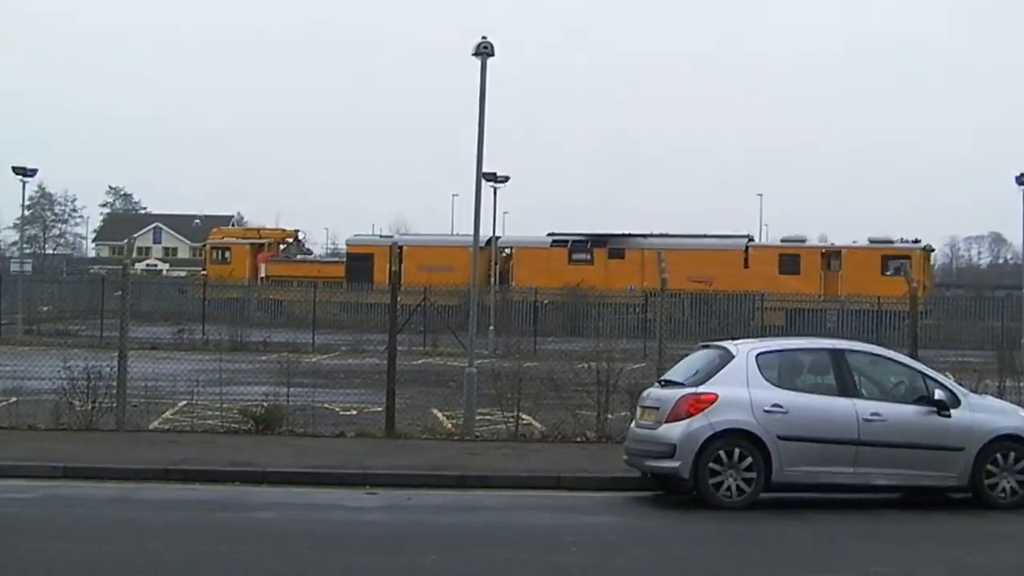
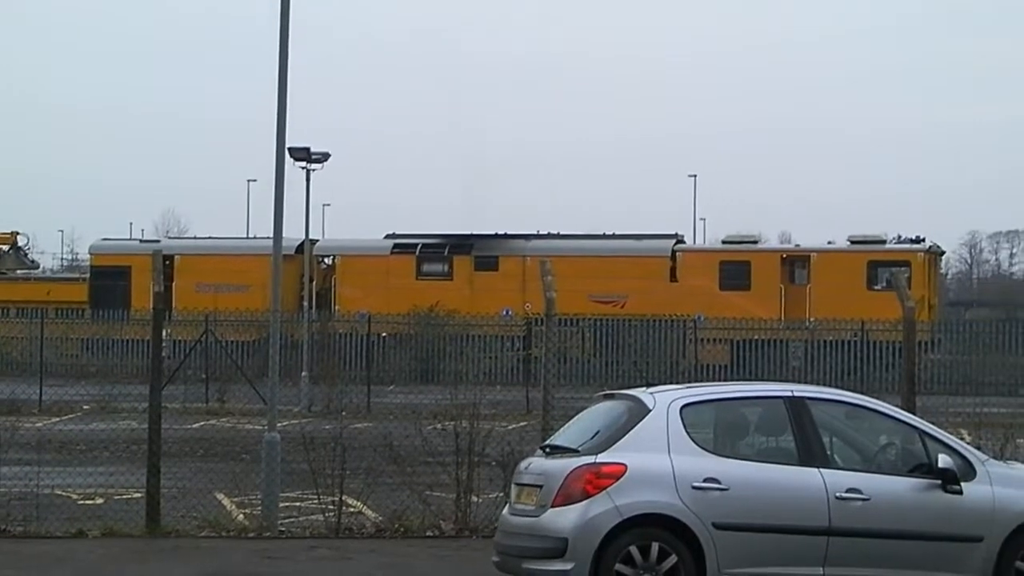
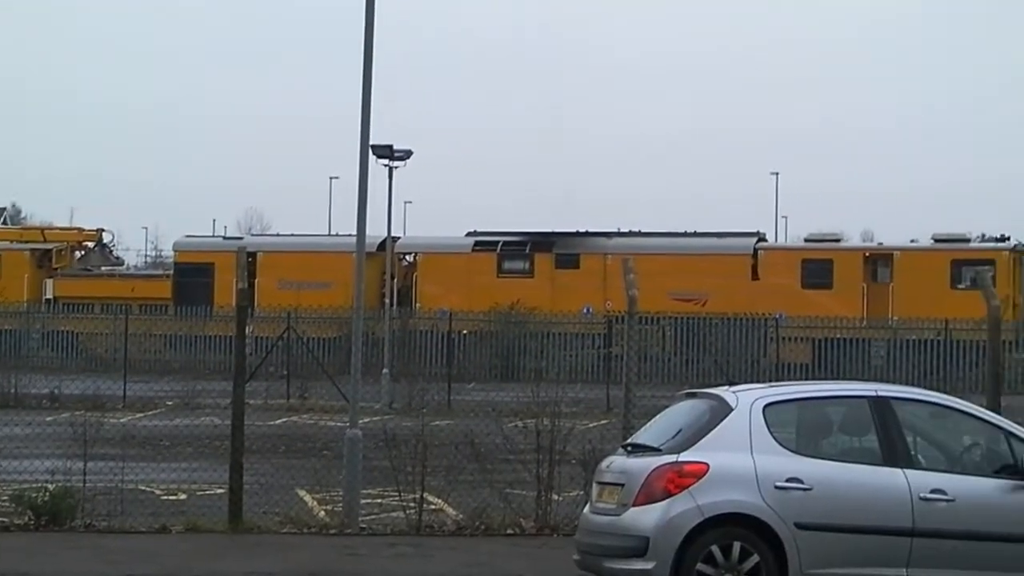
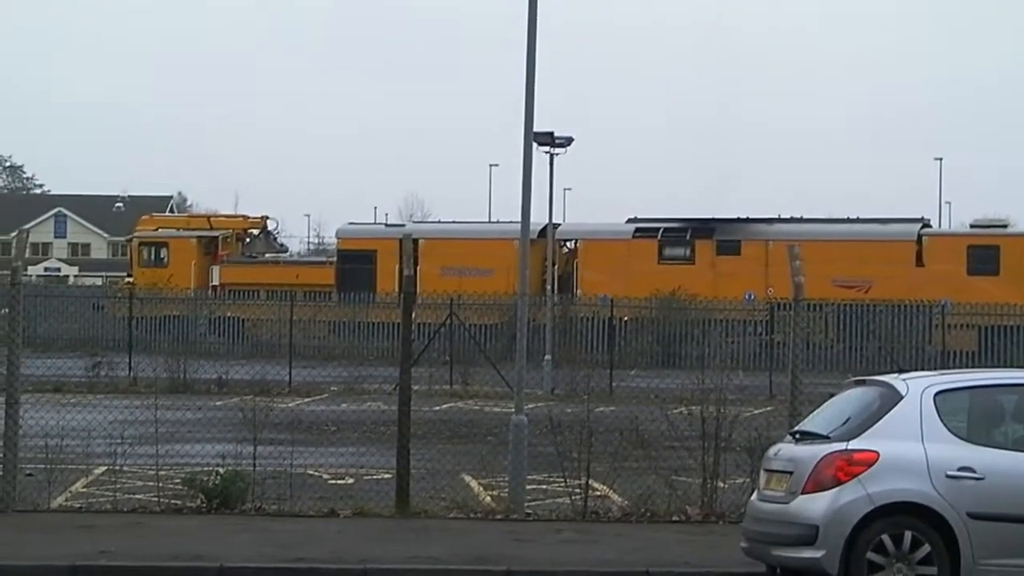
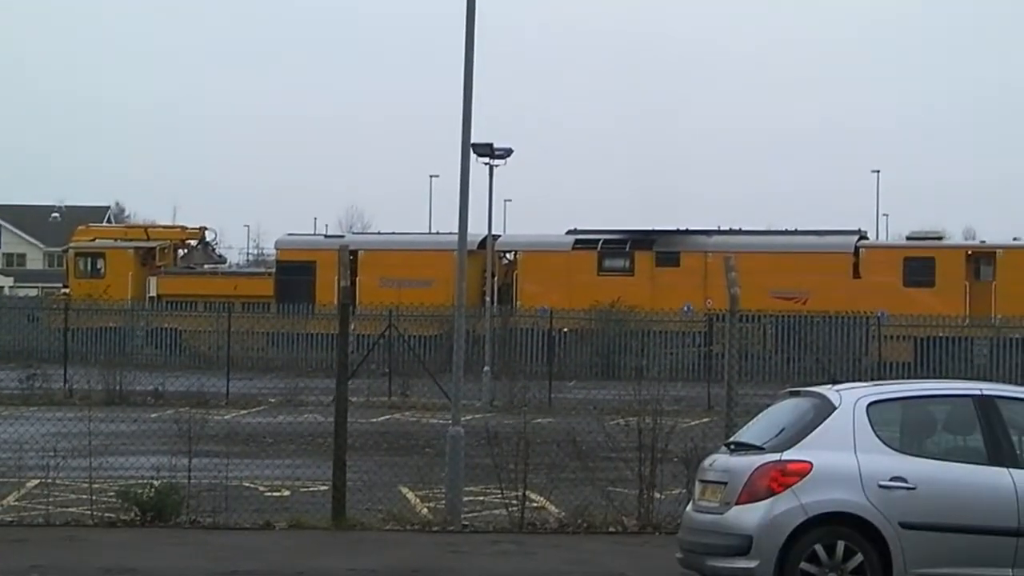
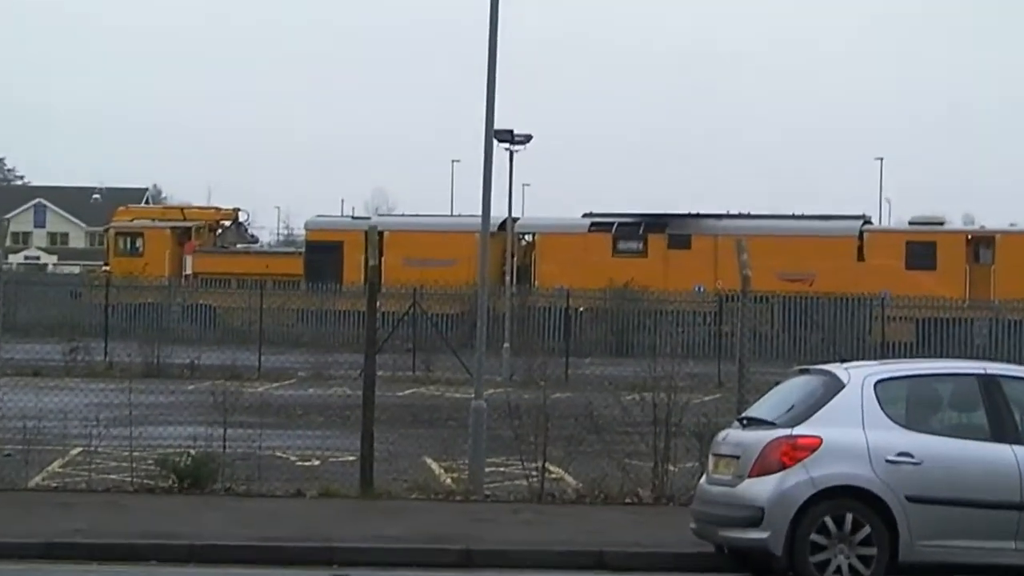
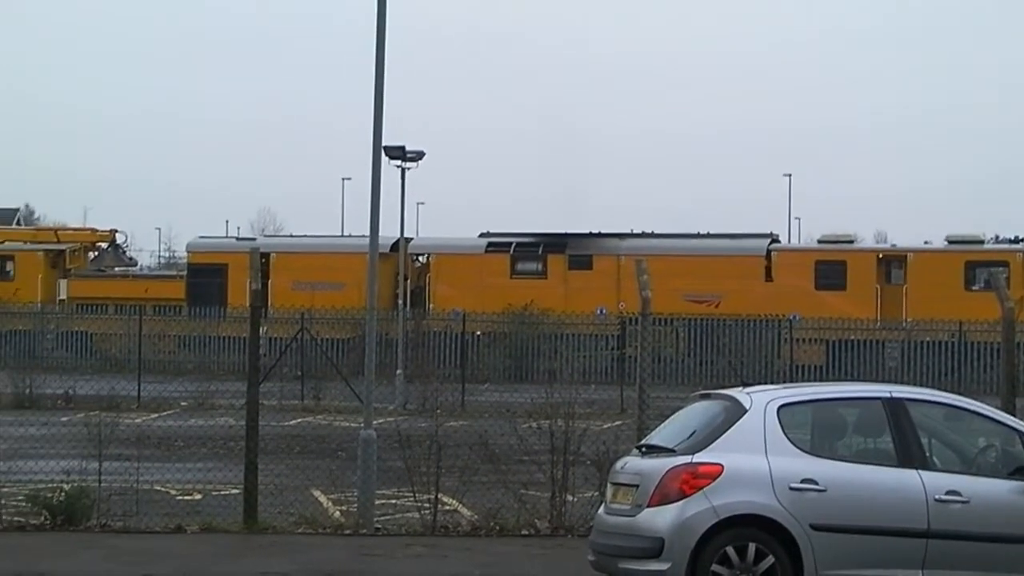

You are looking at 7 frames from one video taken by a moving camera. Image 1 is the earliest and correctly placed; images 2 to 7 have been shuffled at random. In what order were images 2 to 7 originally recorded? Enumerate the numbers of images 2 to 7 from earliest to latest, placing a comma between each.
6, 4, 5, 3, 2, 7
